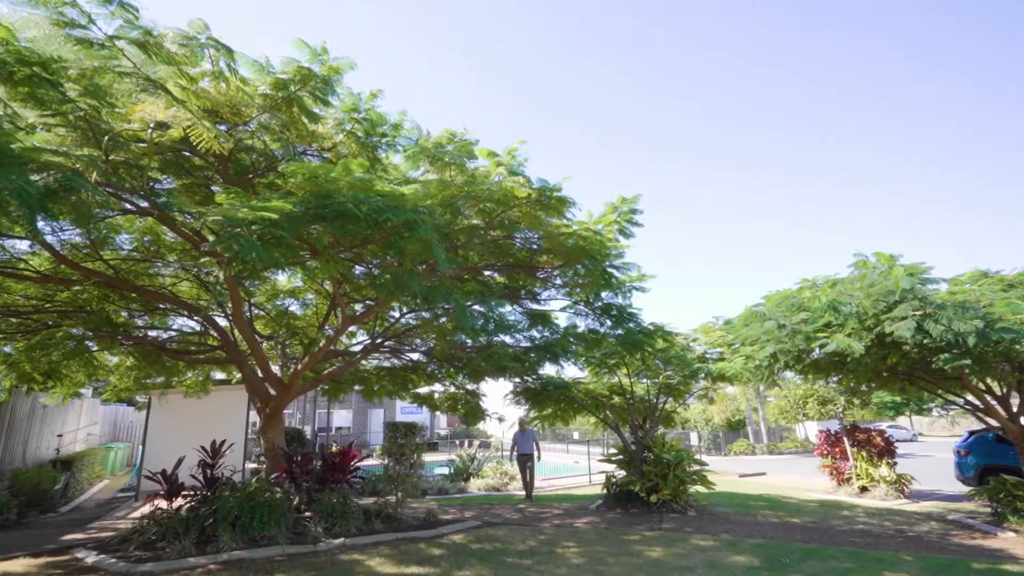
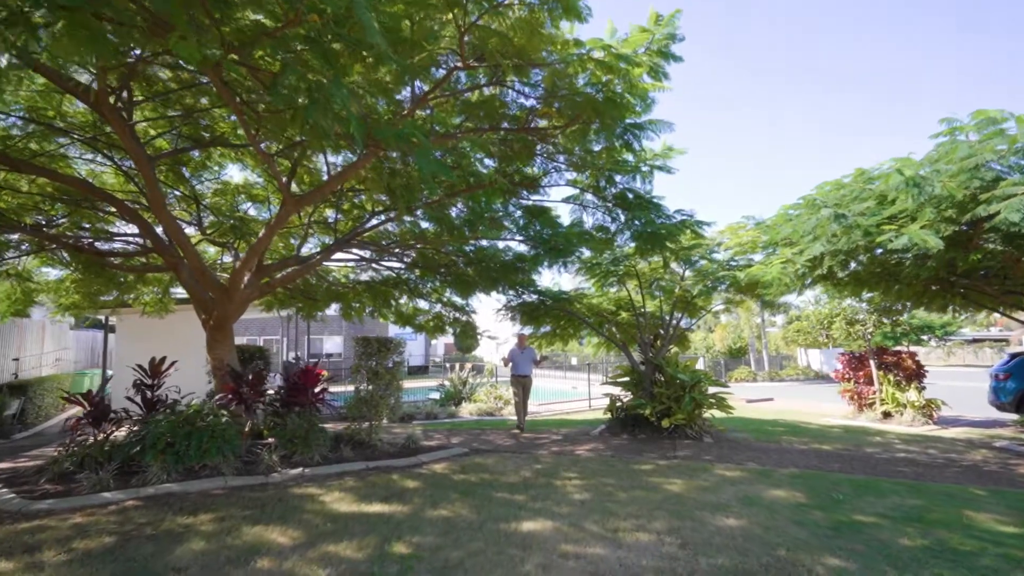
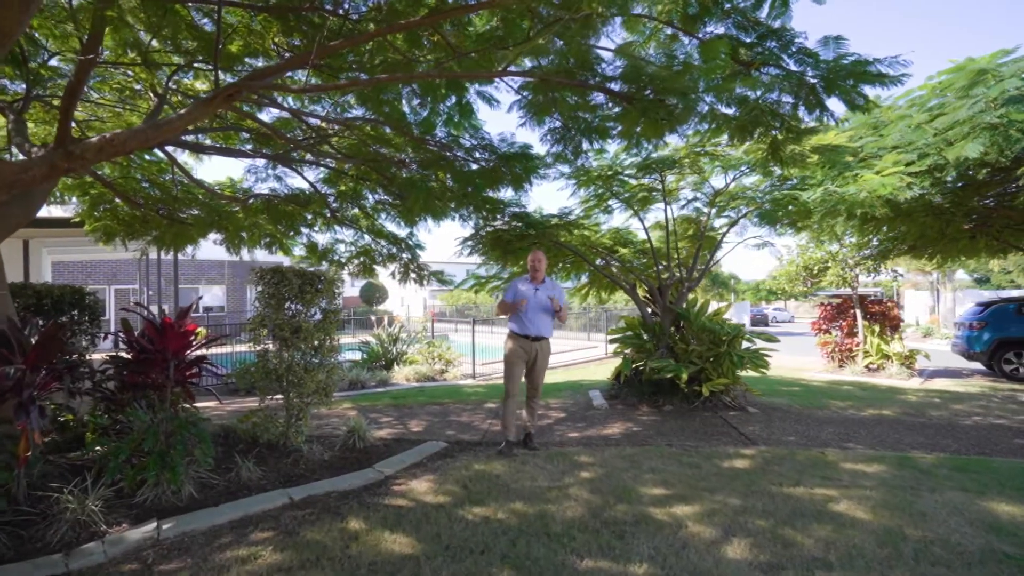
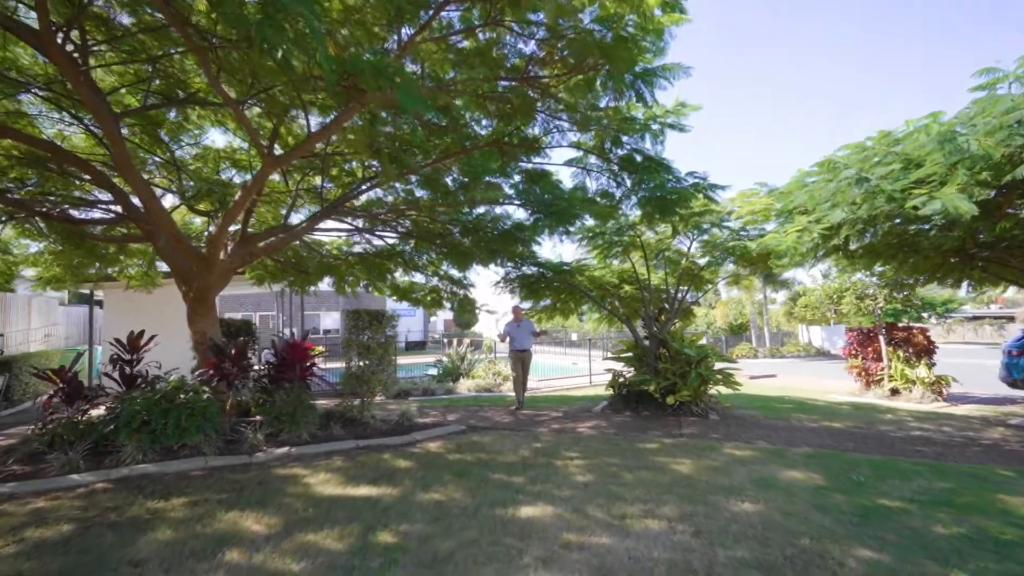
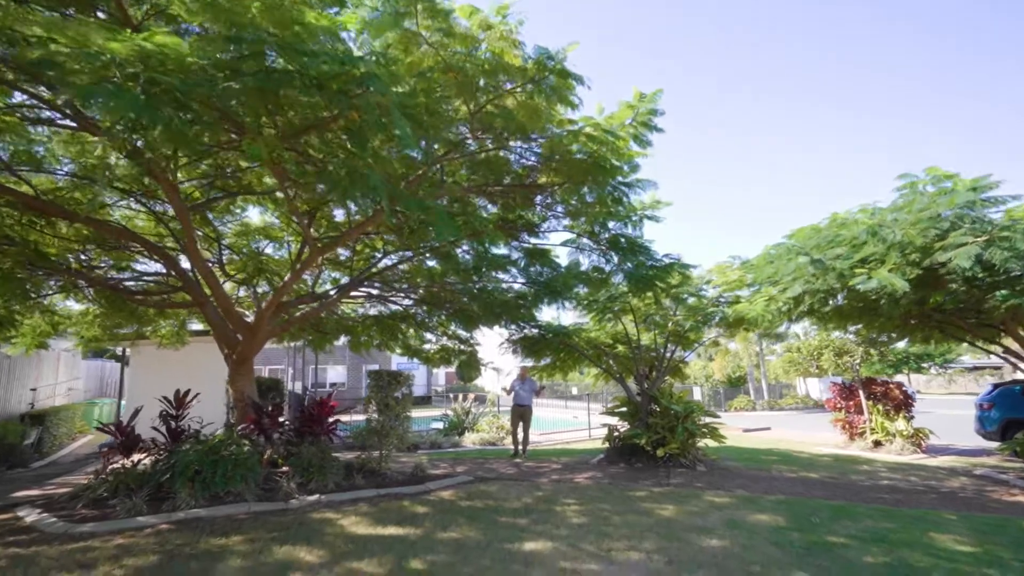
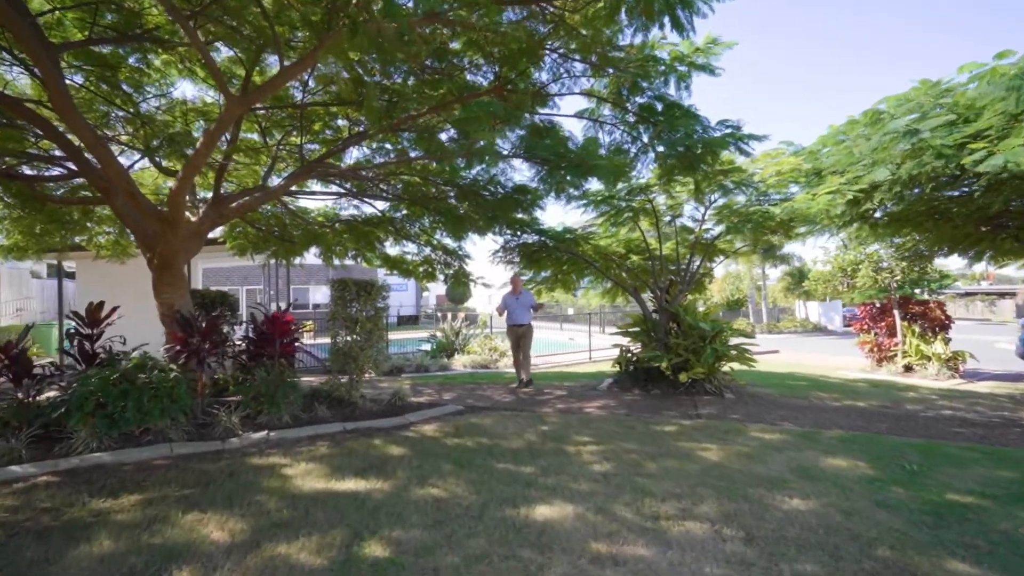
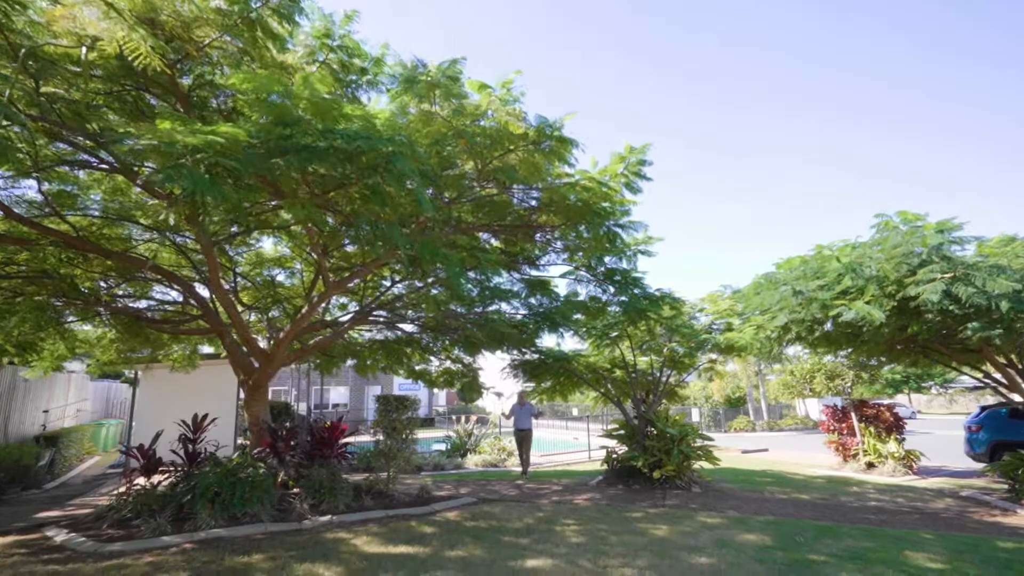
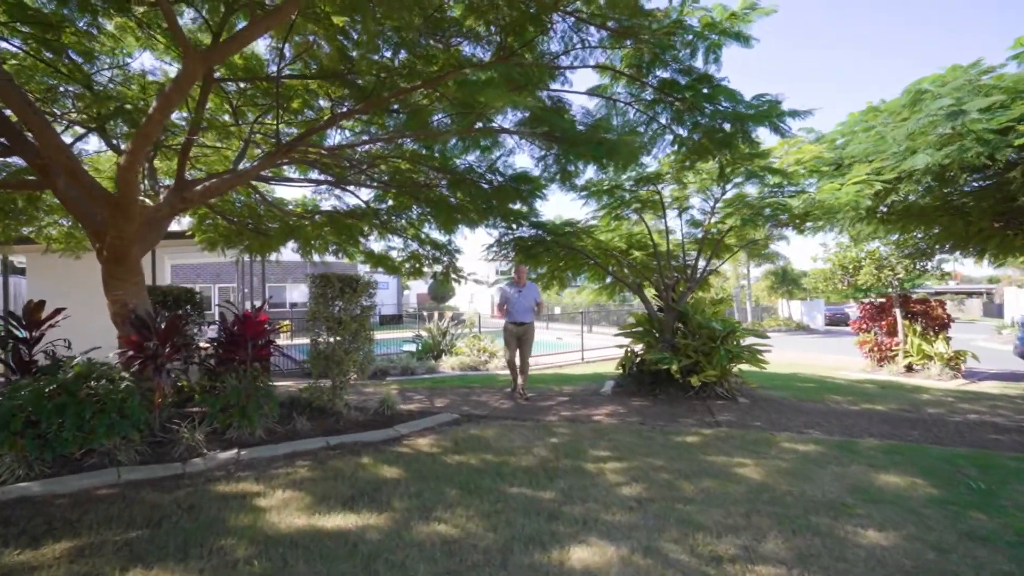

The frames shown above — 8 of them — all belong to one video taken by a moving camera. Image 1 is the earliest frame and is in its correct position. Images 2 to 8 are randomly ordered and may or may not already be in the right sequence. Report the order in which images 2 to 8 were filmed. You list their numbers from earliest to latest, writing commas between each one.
7, 5, 2, 4, 6, 8, 3
